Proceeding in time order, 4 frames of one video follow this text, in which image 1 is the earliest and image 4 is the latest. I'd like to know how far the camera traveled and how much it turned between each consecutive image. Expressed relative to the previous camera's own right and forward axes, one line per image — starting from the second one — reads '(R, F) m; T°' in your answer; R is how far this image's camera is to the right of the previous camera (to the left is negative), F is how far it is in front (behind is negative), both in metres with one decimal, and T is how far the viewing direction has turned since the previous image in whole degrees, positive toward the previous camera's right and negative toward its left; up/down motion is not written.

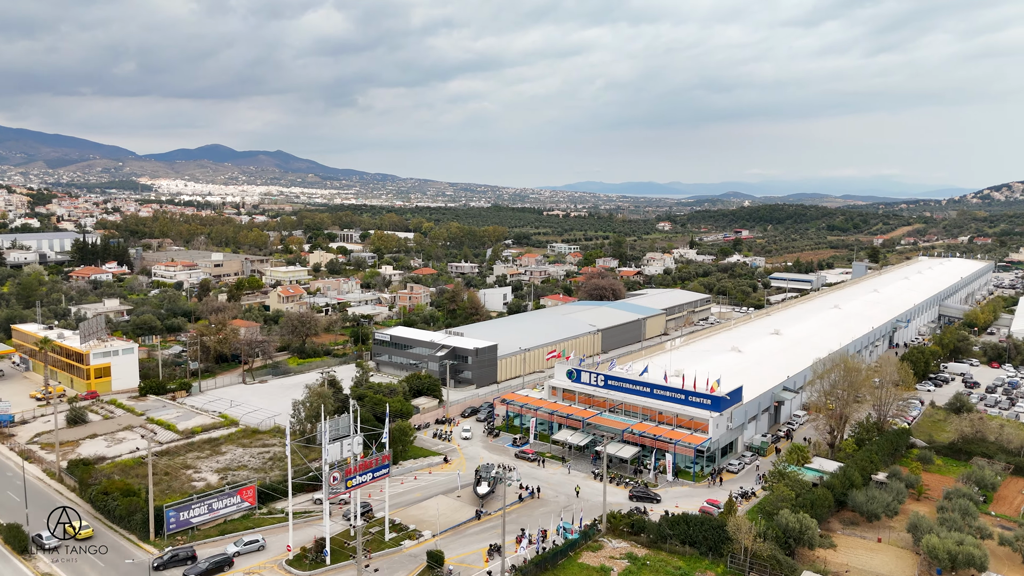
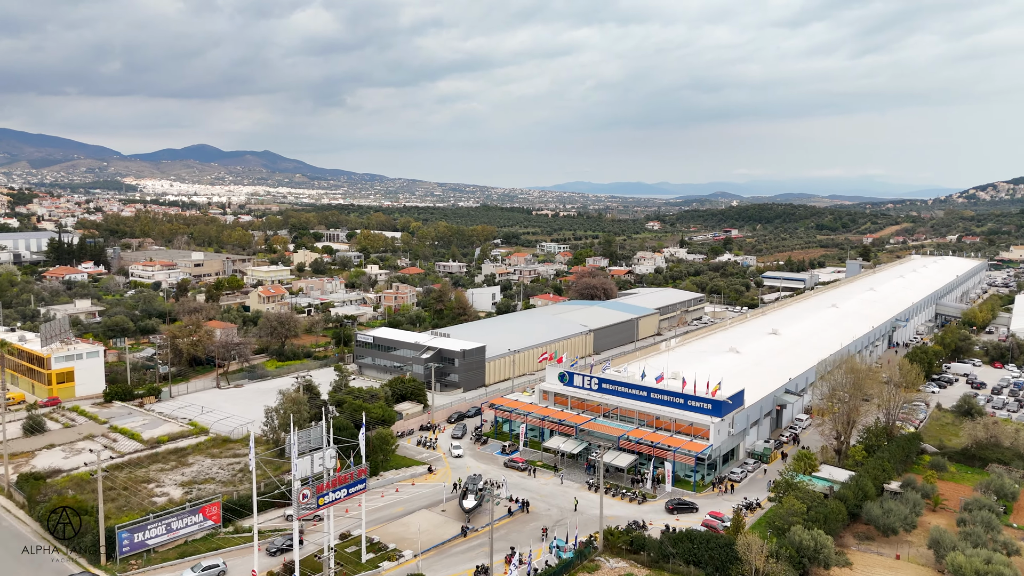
(0.0, +2.6) m; +1°
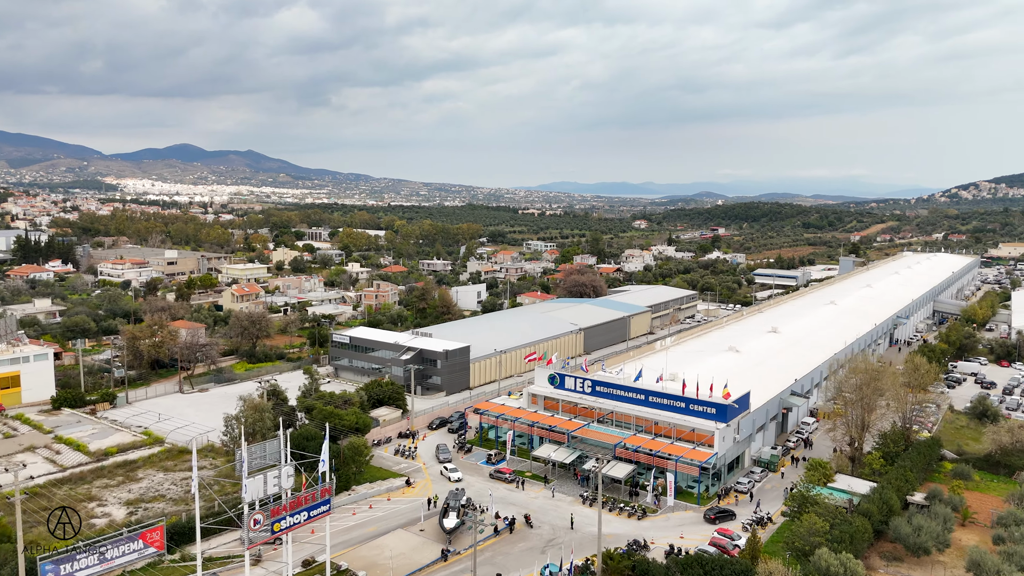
(0.0, +3.5) m; +1°
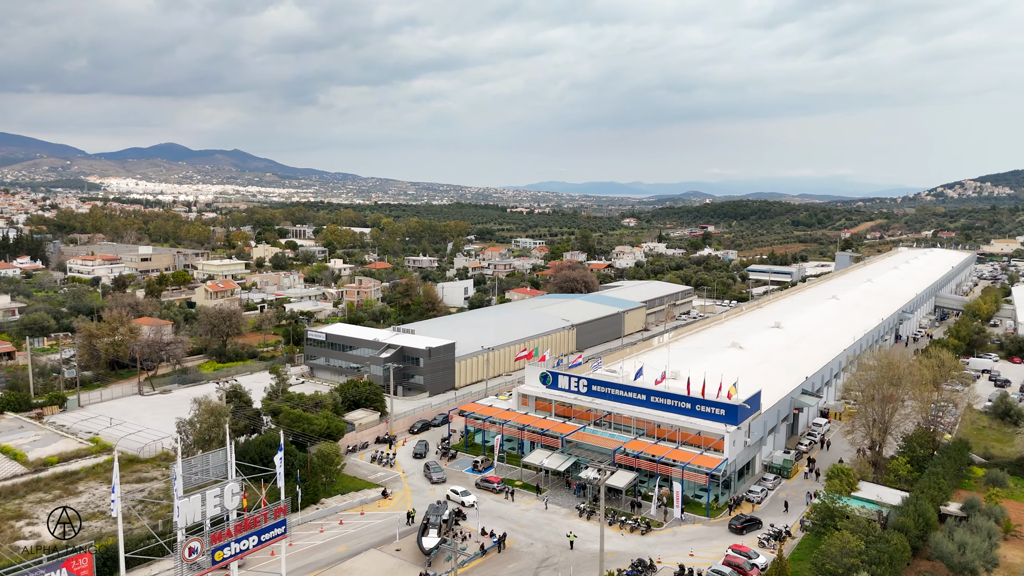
(0.0, +3.6) m; +1°
